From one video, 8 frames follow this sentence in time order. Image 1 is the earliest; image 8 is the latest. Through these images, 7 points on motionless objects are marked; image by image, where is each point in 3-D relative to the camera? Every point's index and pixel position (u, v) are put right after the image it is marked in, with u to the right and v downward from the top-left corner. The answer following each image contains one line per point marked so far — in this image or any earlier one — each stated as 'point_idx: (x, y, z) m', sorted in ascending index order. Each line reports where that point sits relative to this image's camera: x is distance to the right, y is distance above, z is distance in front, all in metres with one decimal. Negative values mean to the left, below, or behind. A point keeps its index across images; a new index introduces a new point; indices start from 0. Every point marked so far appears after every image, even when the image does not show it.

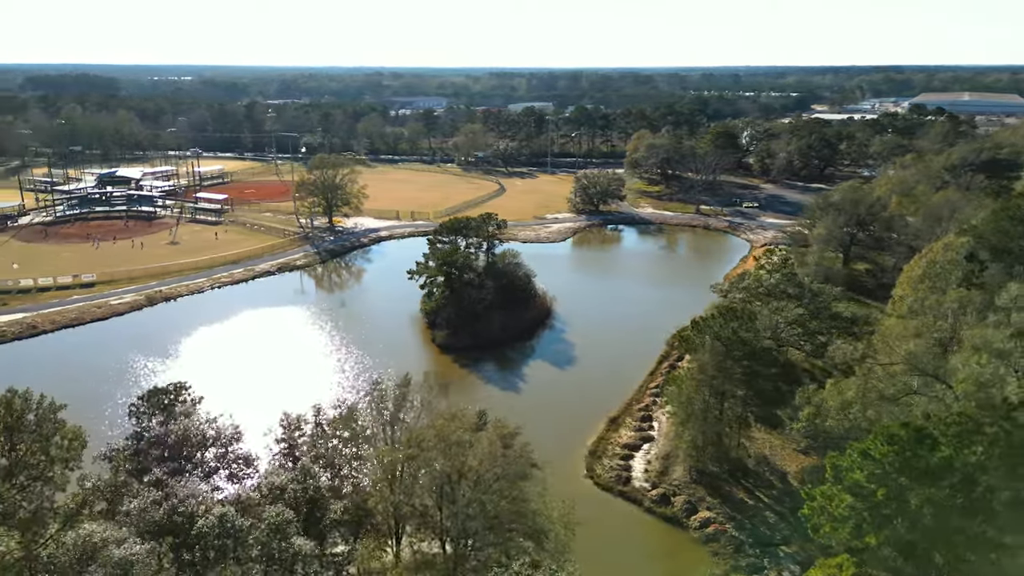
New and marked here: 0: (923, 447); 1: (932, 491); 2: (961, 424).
0: (+10.0, -3.8, +18.1) m
1: (+9.9, -4.9, +17.6) m
2: (+11.2, -3.5, +18.9) m
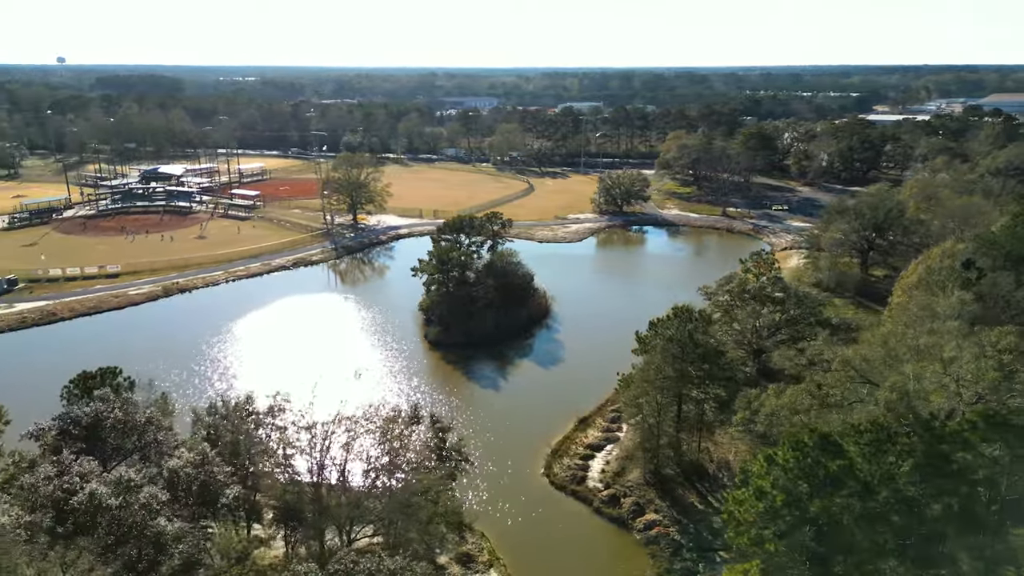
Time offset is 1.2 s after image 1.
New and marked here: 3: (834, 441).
0: (+7.5, -3.9, +17.7) m
1: (+7.4, -5.0, +17.3) m
2: (+8.8, -3.6, +18.4) m
3: (+7.8, -3.7, +18.1) m
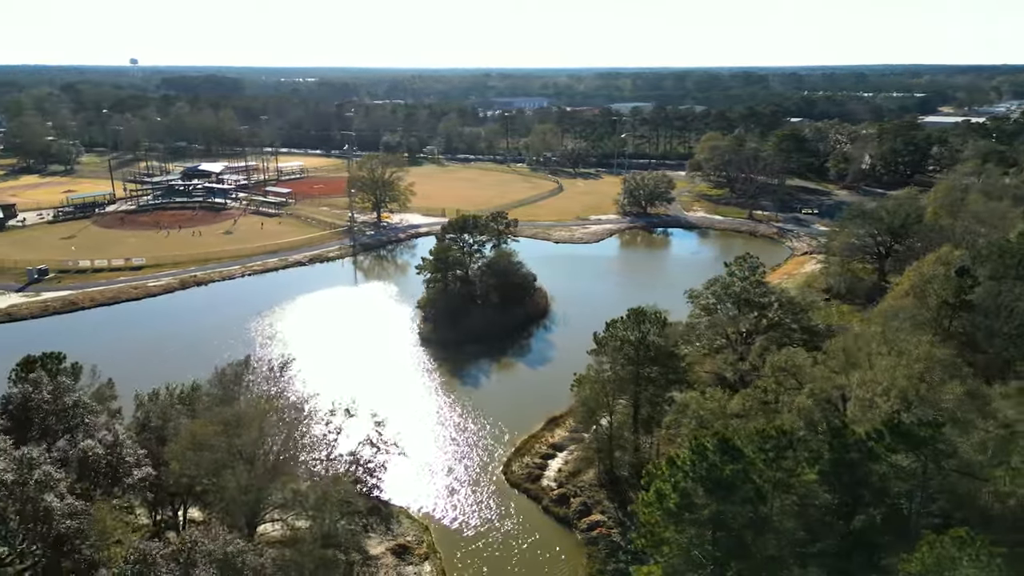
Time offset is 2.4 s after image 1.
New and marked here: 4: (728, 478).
0: (+5.1, -4.0, +17.5) m
1: (+4.9, -5.0, +17.1) m
2: (+6.4, -3.7, +18.1) m
3: (+5.4, -3.8, +17.9) m
4: (+5.0, -4.4, +17.2) m
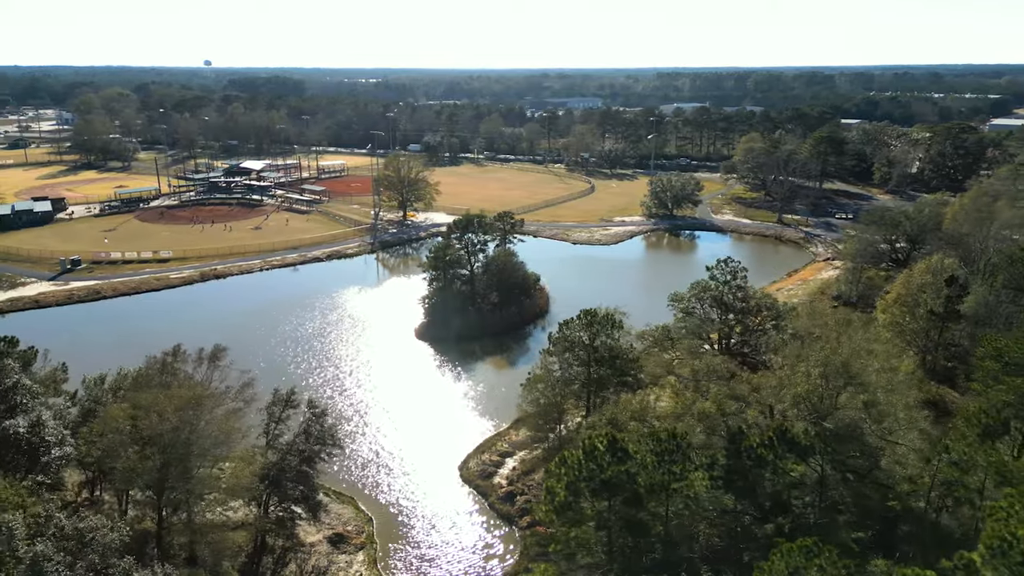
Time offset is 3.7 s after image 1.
0: (+2.4, -4.0, +17.5) m
1: (+2.2, -5.0, +17.1) m
2: (+3.8, -3.8, +18.0) m
3: (+2.8, -3.8, +17.9) m
4: (+2.3, -4.4, +17.2) m
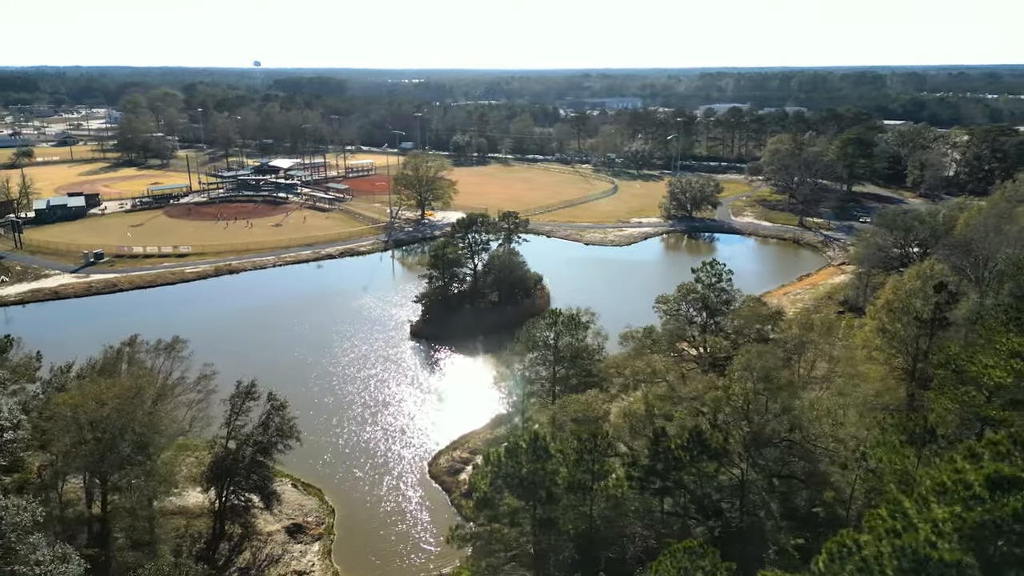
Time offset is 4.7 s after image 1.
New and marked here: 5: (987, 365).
0: (+0.5, -4.0, +17.6) m
1: (+0.2, -5.0, +17.2) m
2: (+1.9, -3.8, +18.0) m
3: (+0.9, -3.8, +17.9) m
4: (+0.3, -4.4, +17.3) m
5: (+10.7, -1.8, +17.1) m
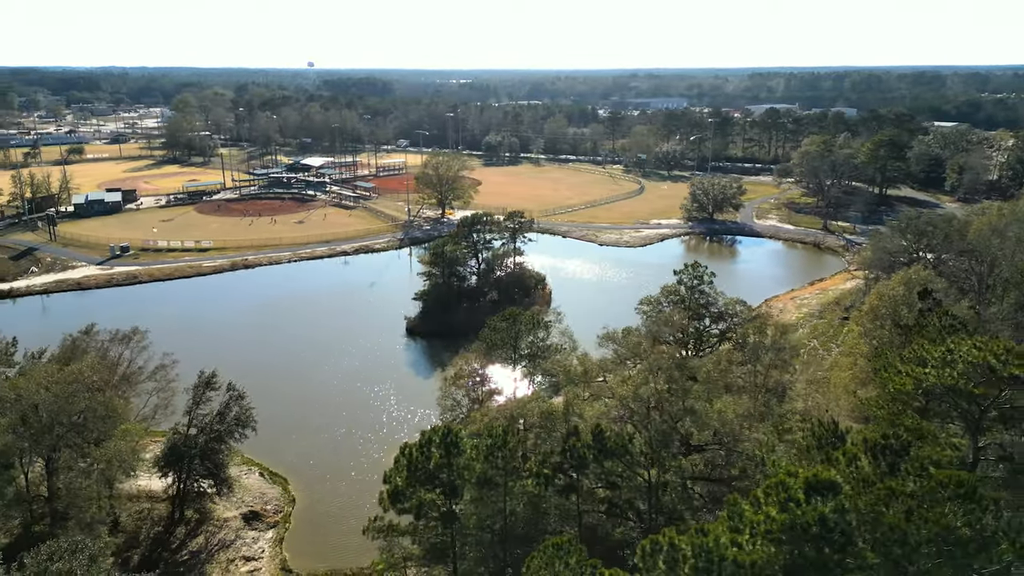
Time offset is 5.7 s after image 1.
0: (-1.7, -3.9, +17.8) m
1: (-2.0, -4.9, +17.5) m
2: (-0.2, -3.7, +18.1) m
3: (-1.2, -3.7, +18.2) m
4: (-1.8, -4.3, +17.5) m
5: (+8.6, -1.9, +16.7) m
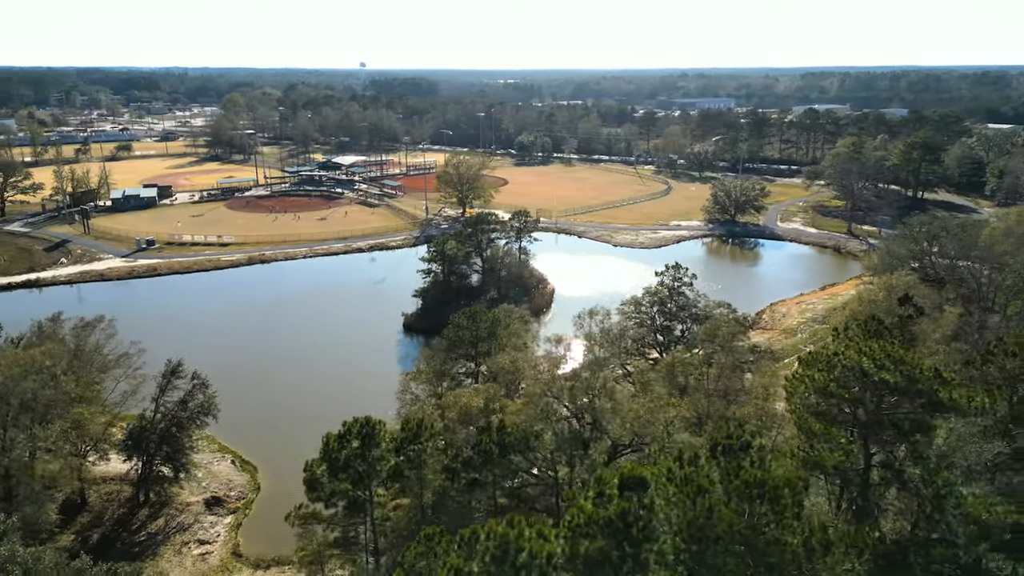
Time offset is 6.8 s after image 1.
0: (-3.8, -3.8, +18.2) m
1: (-4.2, -4.8, +17.9) m
2: (-2.3, -3.6, +18.4) m
3: (-3.4, -3.6, +18.5) m
4: (-4.0, -4.2, +17.9) m
5: (+6.4, -2.0, +16.4) m
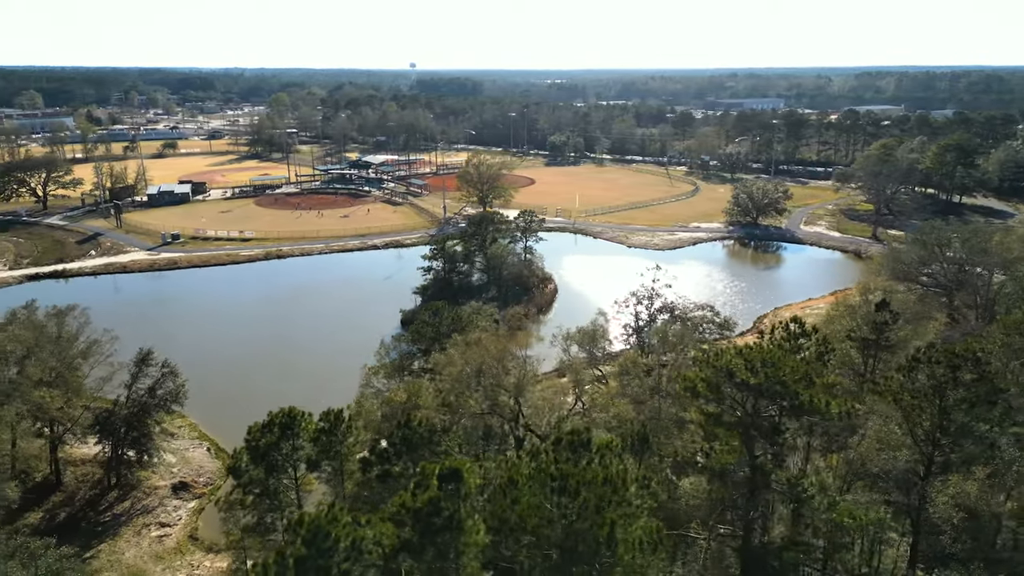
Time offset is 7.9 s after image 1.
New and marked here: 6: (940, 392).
0: (-5.9, -3.6, +18.7) m
1: (-6.3, -4.6, +18.4) m
2: (-4.4, -3.5, +18.8) m
3: (-5.4, -3.4, +19.0) m
4: (-6.1, -4.0, +18.4) m
5: (+4.2, -2.0, +16.2) m
6: (+9.8, -2.4, +17.0) m
